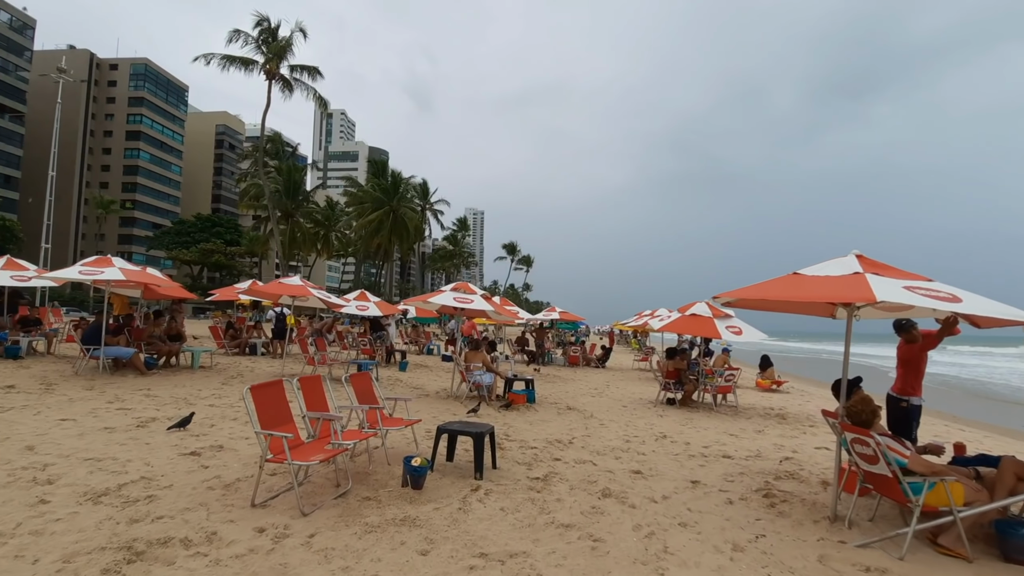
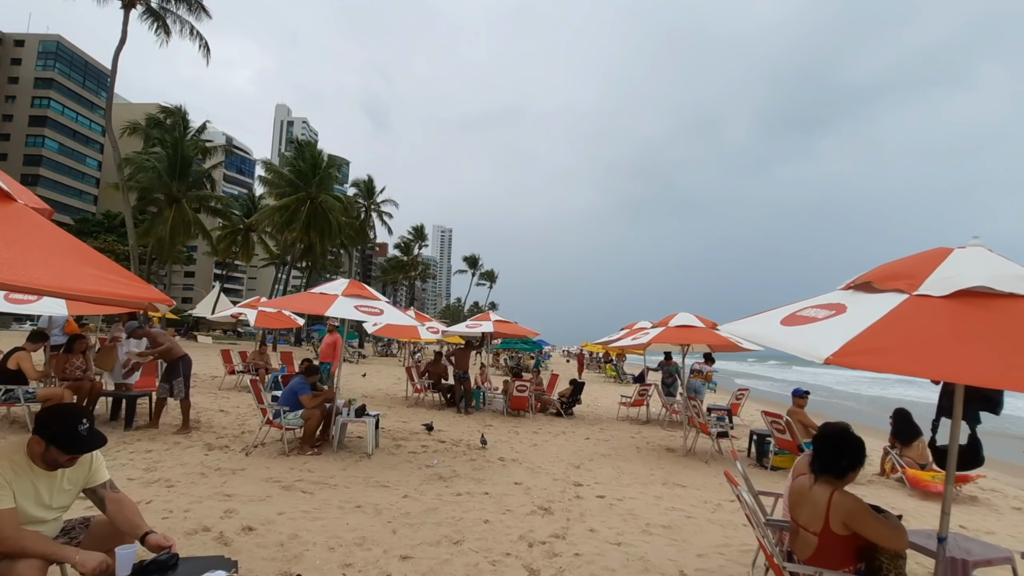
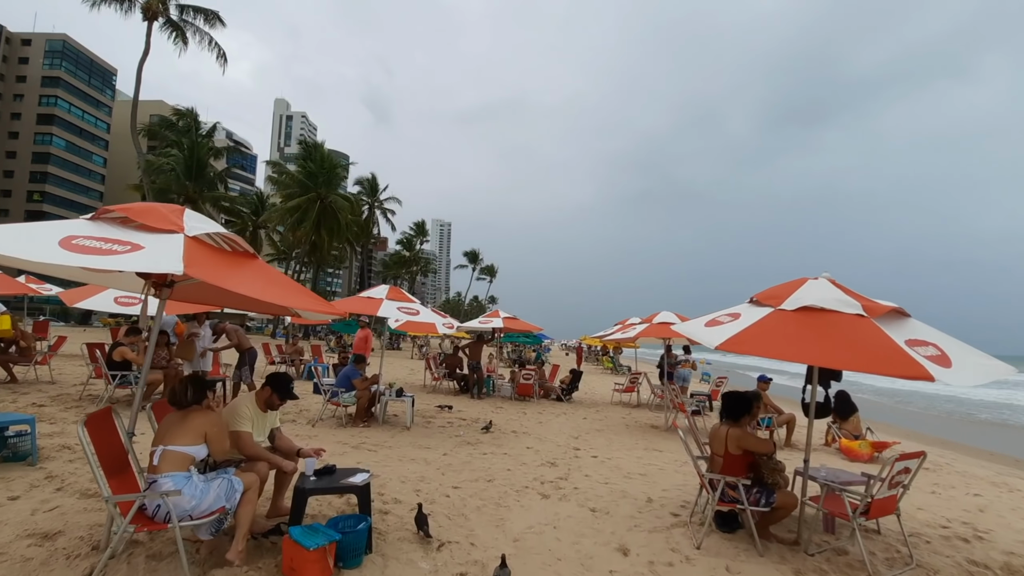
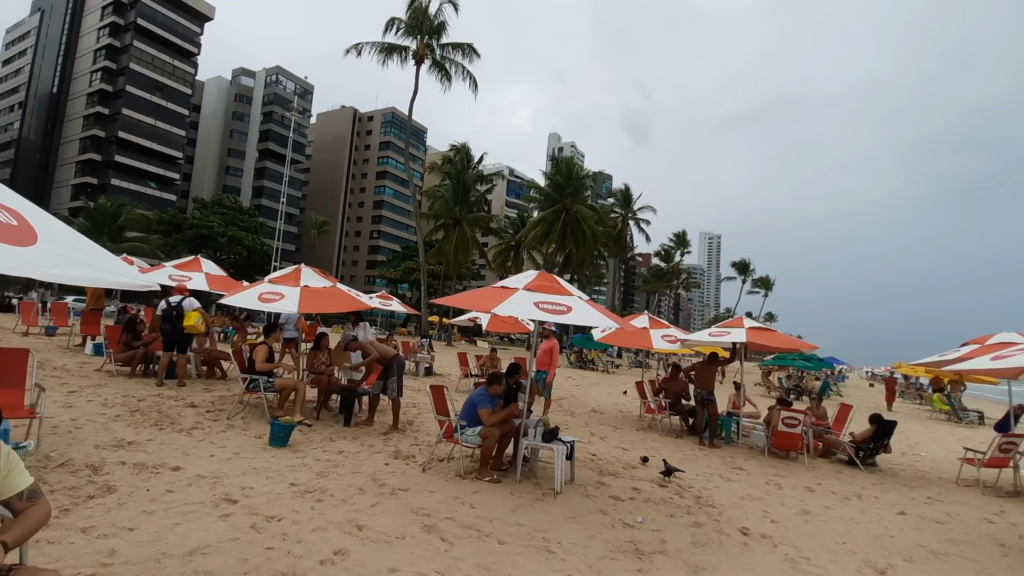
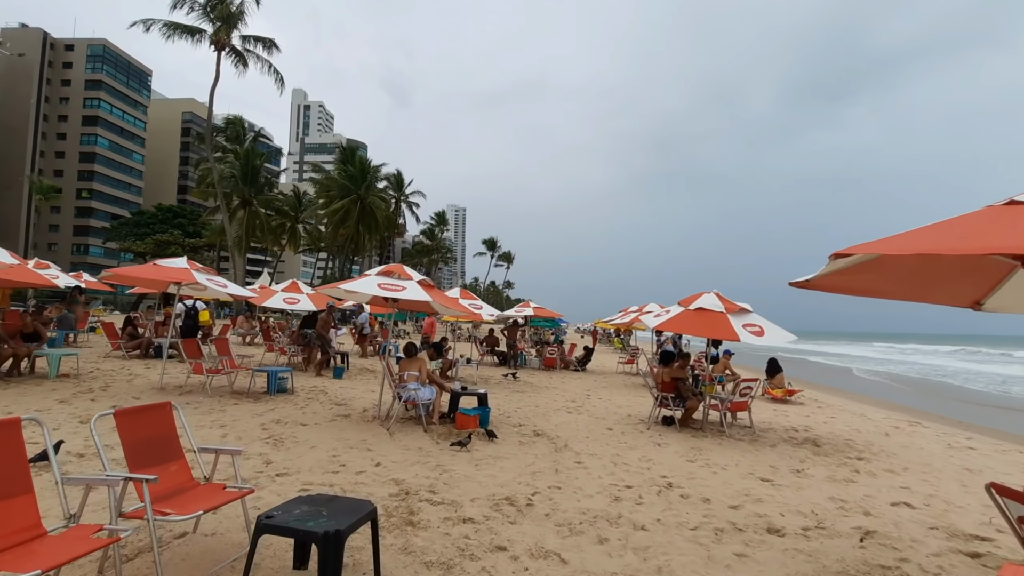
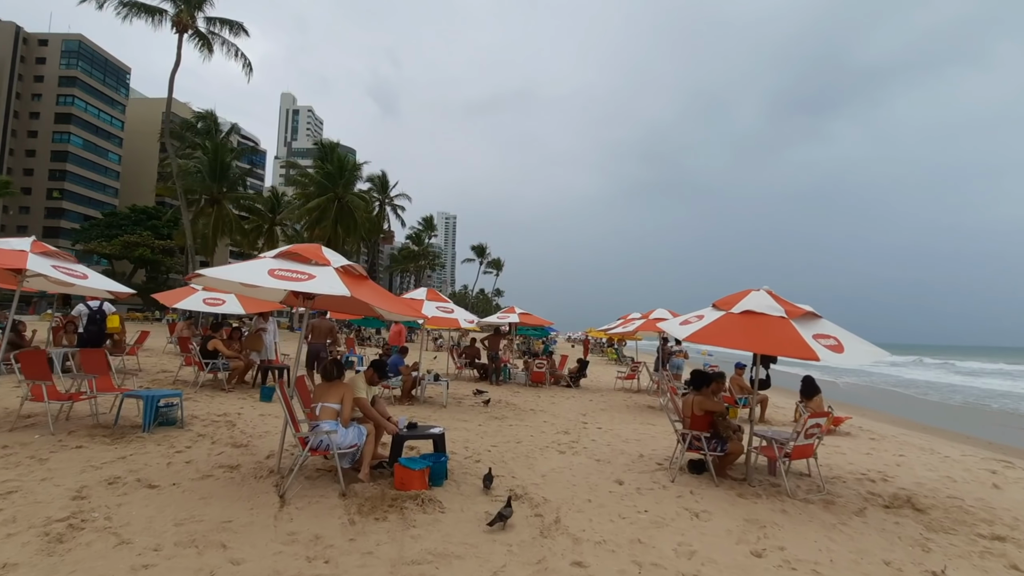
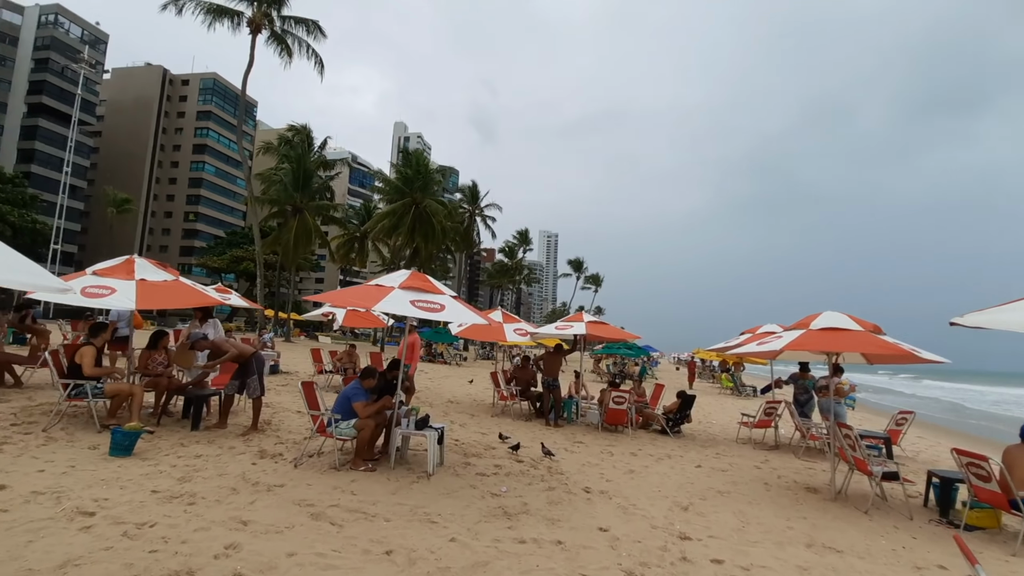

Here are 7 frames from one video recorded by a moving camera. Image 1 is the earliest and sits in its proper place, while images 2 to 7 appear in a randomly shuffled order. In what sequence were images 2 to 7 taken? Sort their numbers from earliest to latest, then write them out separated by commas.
5, 6, 3, 2, 7, 4
